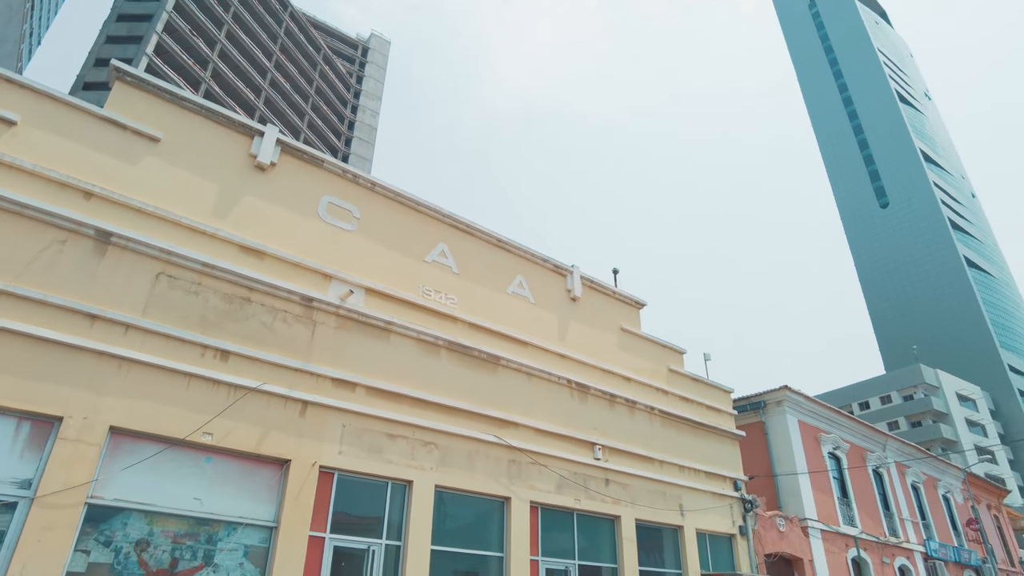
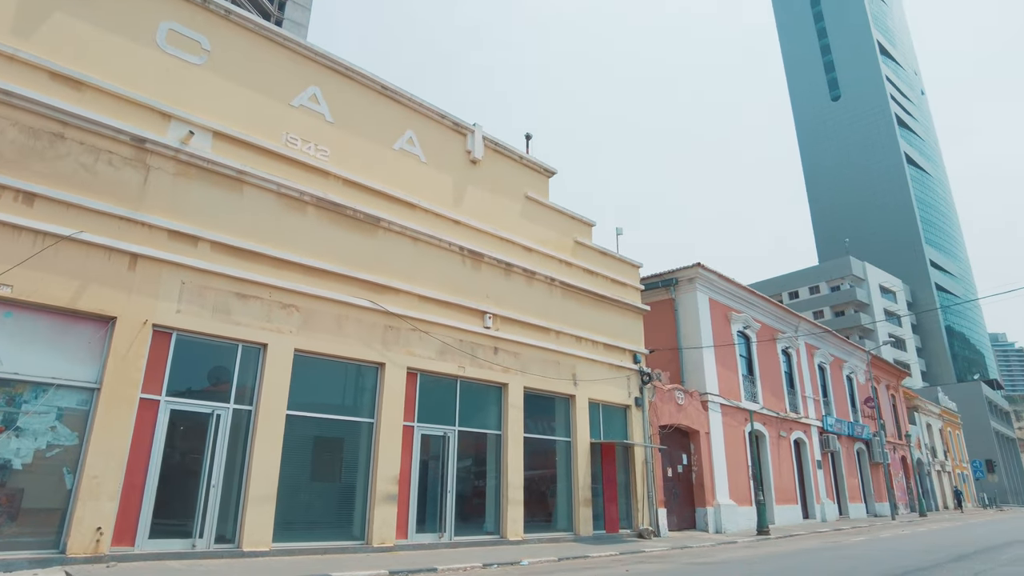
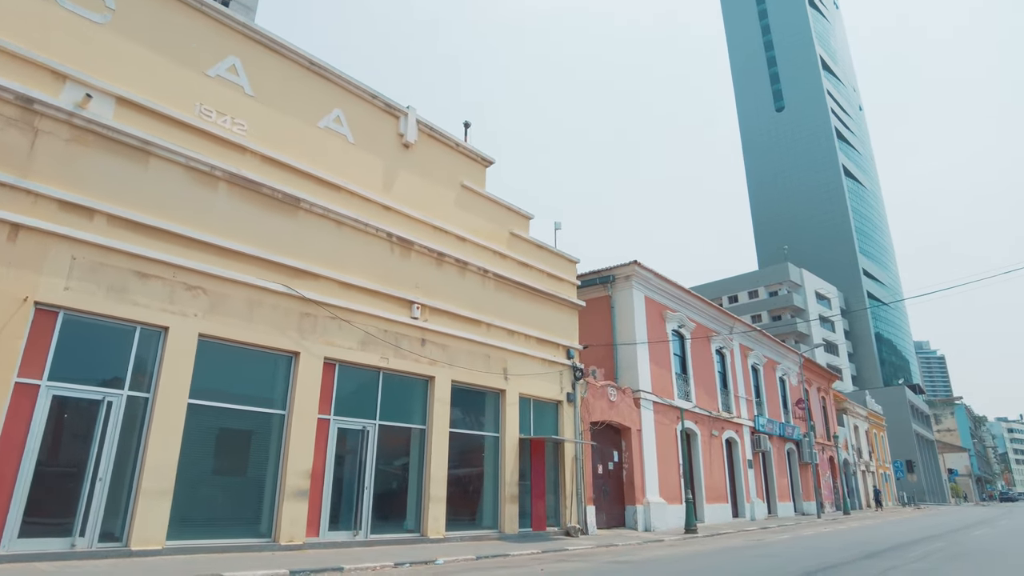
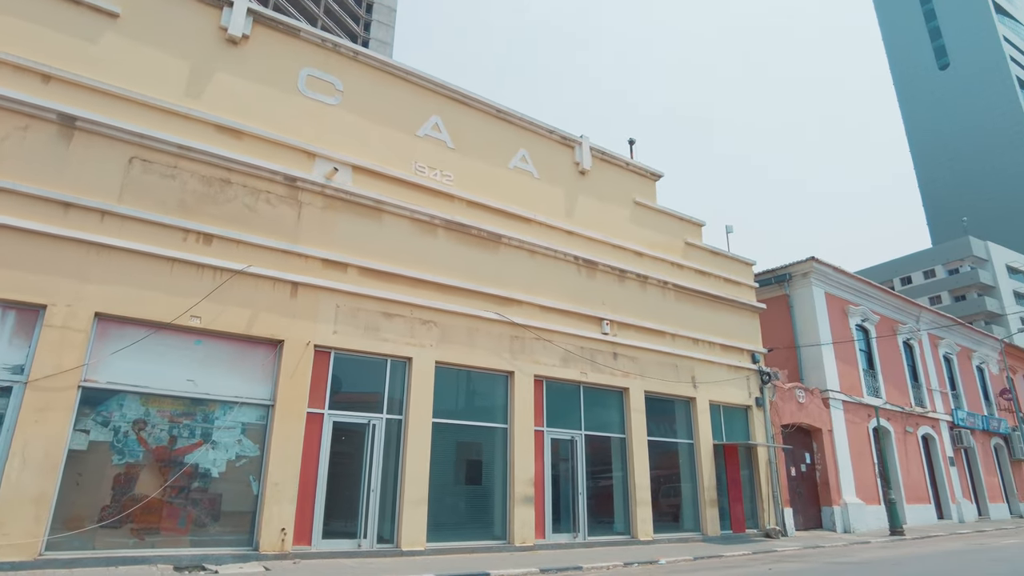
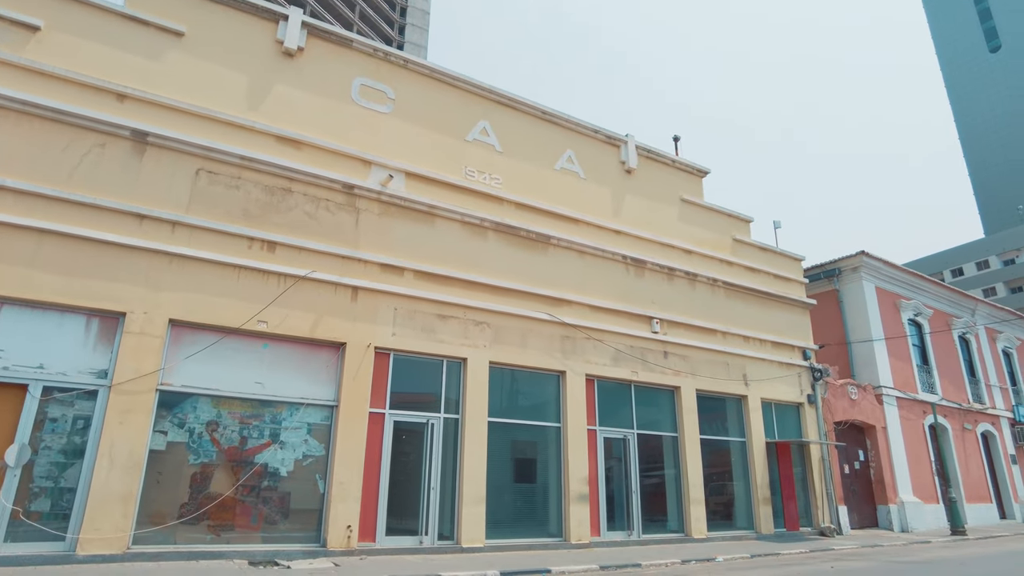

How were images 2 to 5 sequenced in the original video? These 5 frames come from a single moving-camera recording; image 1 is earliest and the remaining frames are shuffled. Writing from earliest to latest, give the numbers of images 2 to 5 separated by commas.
5, 4, 2, 3
